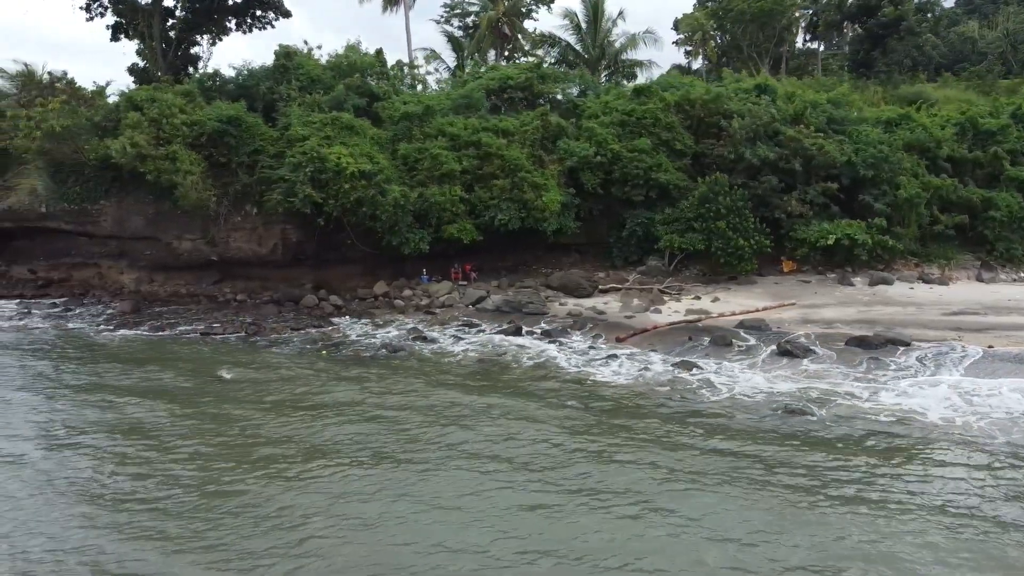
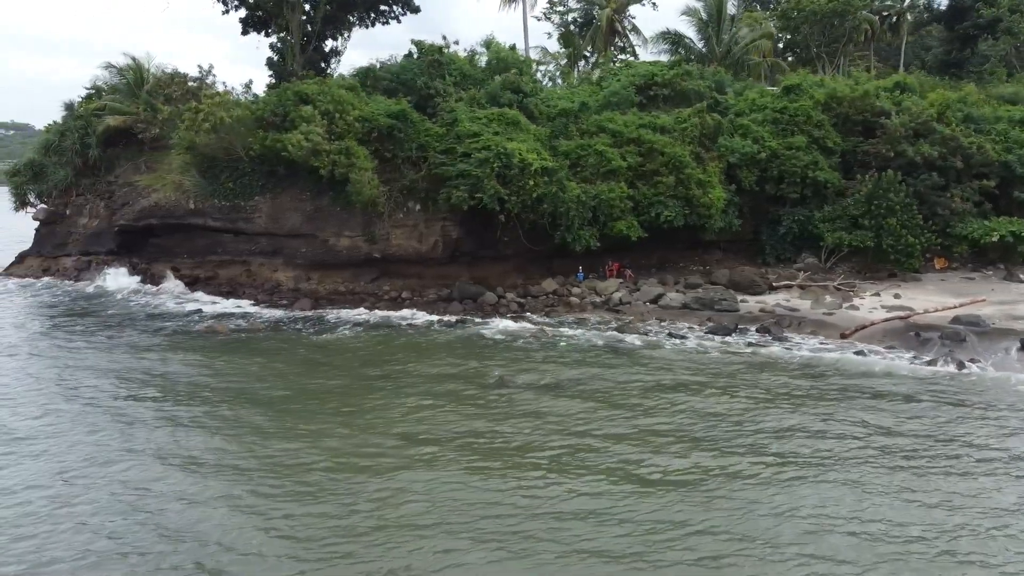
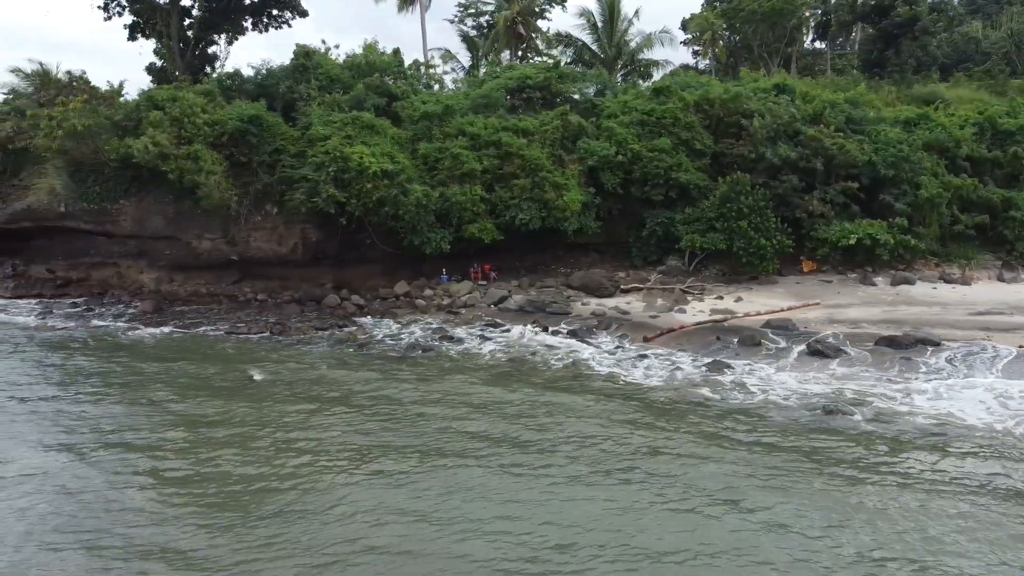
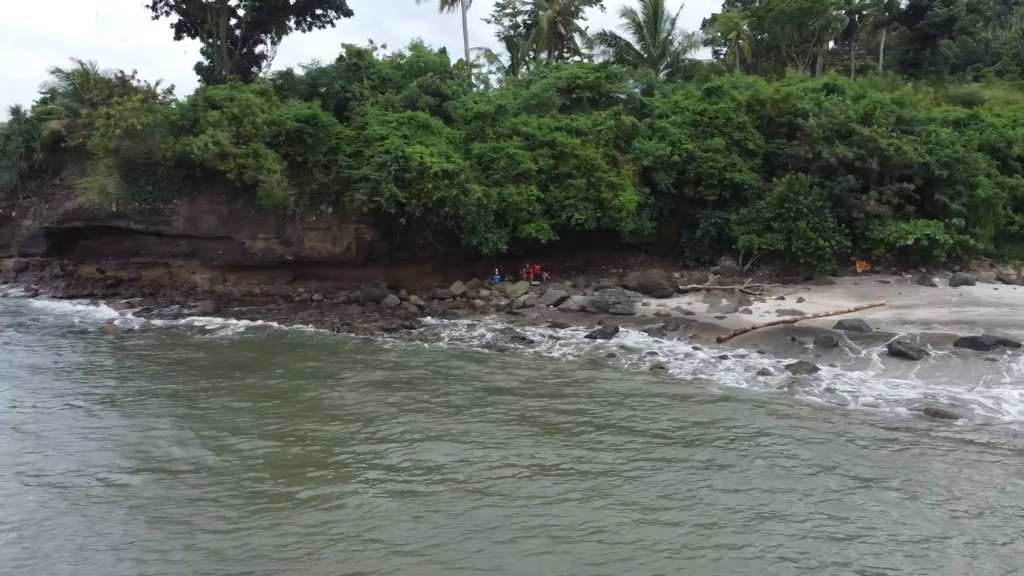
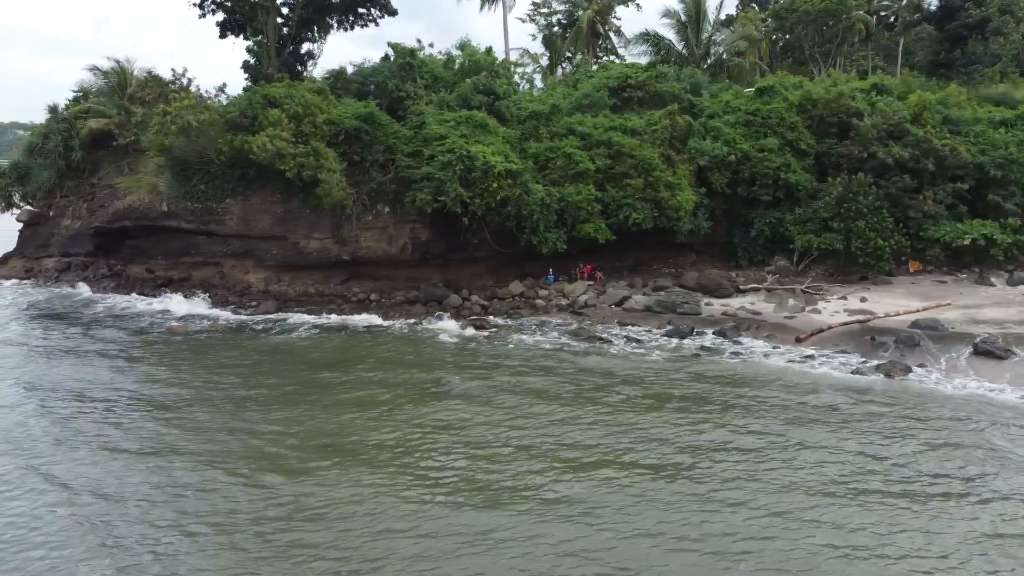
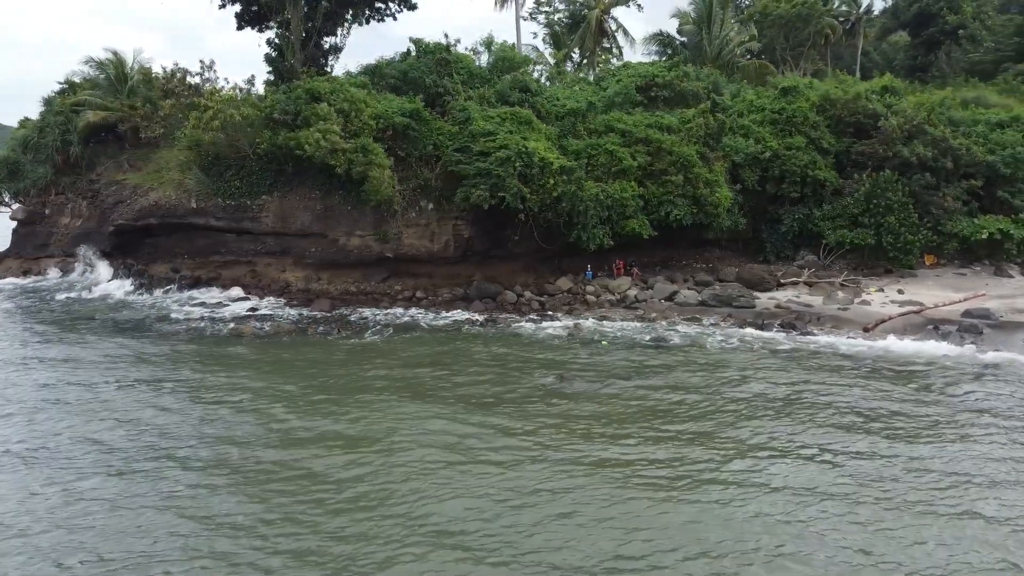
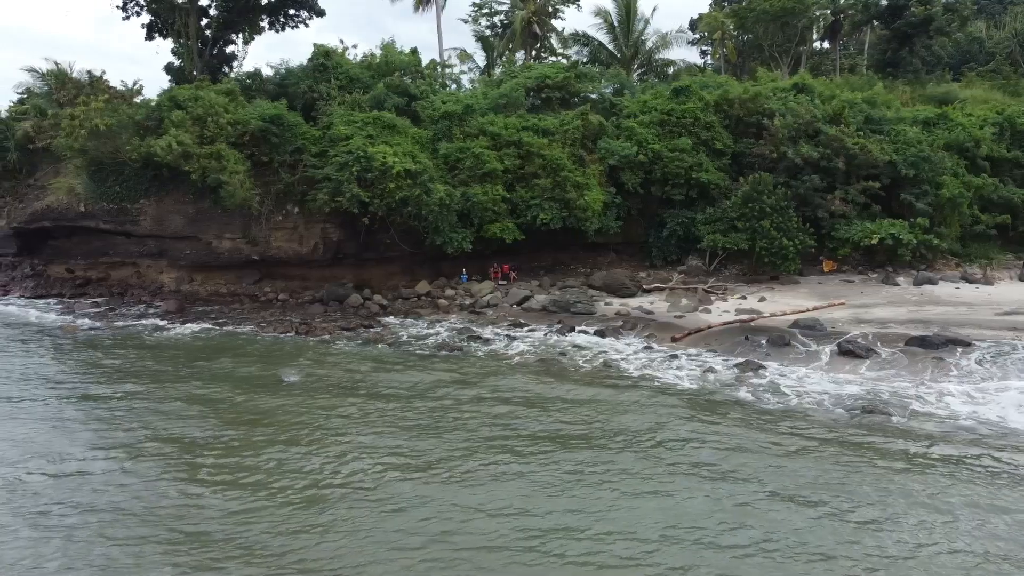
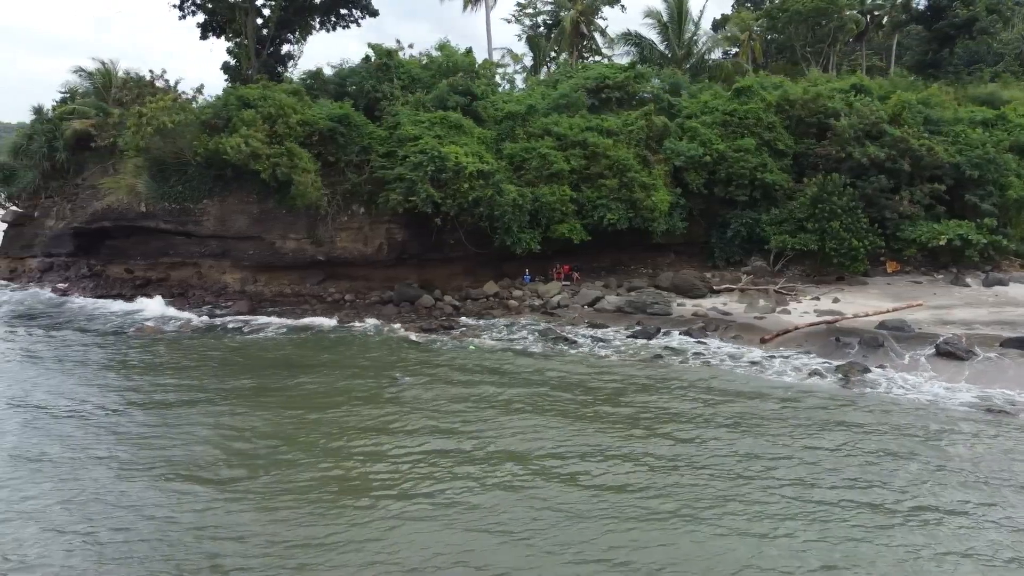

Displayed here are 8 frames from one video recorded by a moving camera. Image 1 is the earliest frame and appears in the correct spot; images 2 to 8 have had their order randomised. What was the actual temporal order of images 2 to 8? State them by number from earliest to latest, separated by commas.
3, 7, 4, 8, 5, 2, 6
